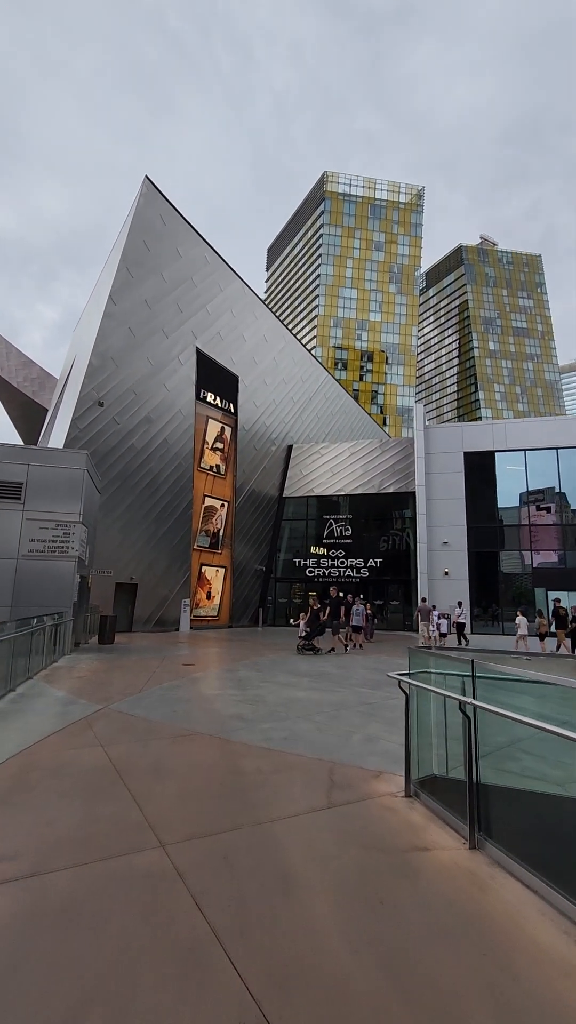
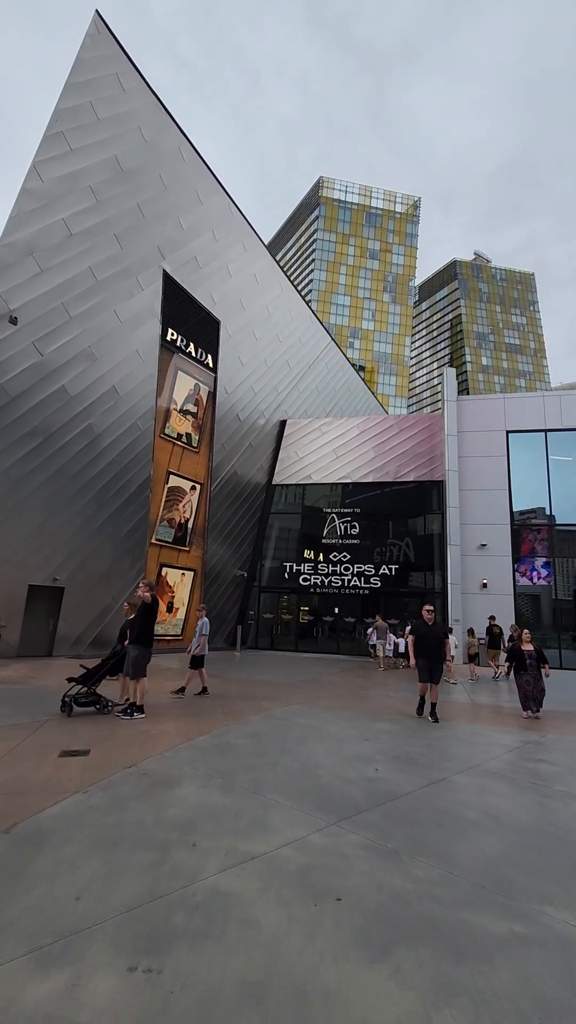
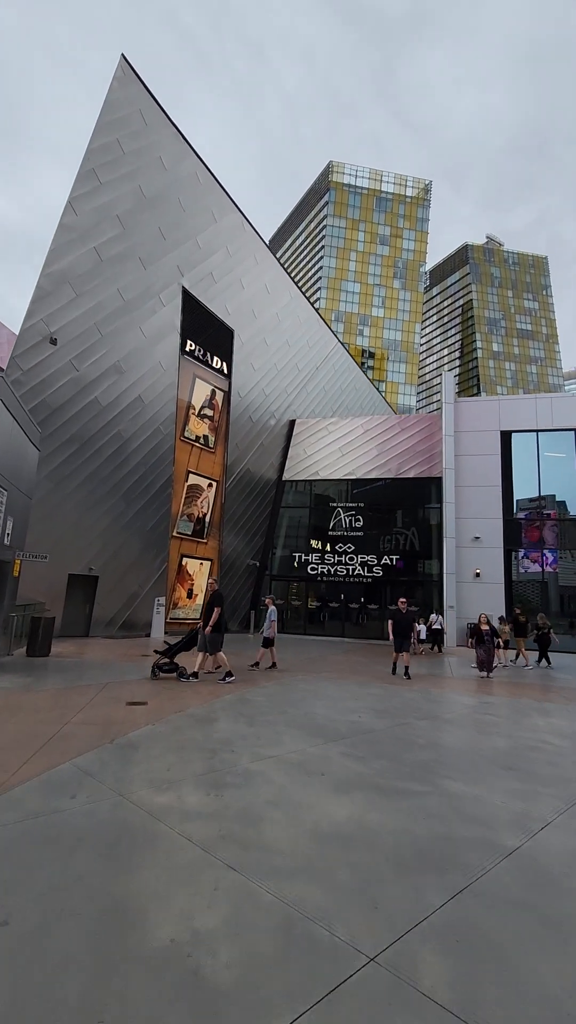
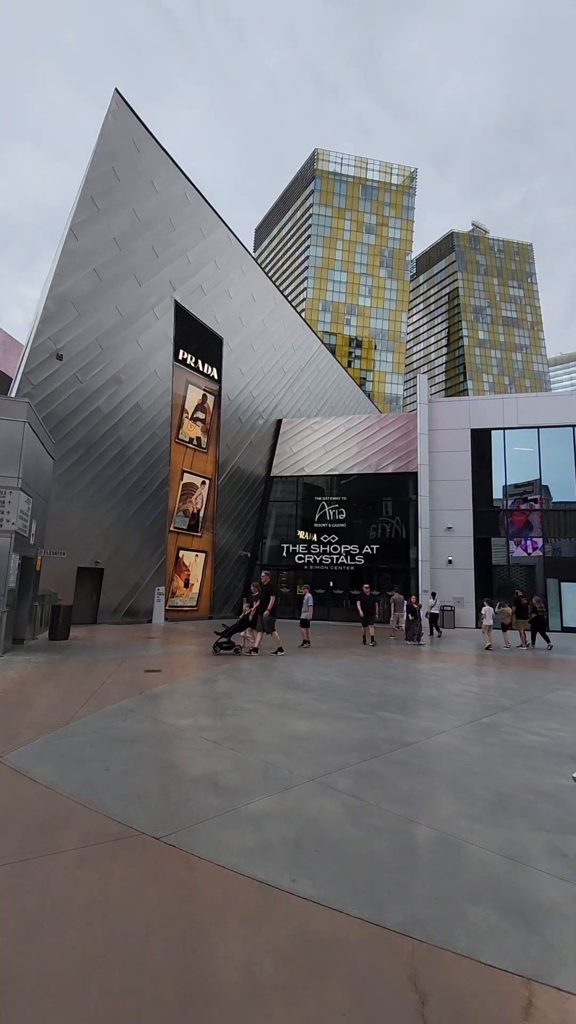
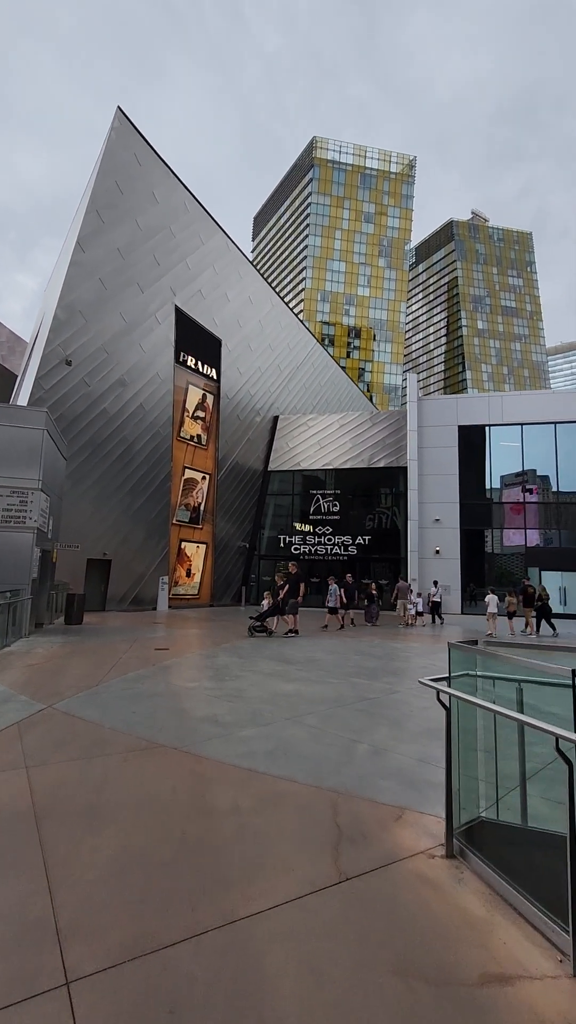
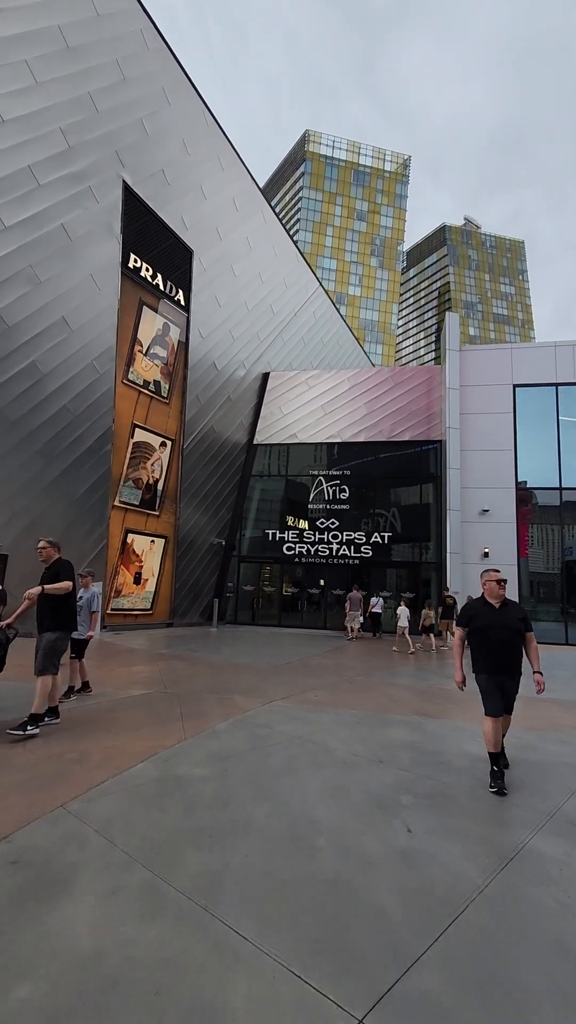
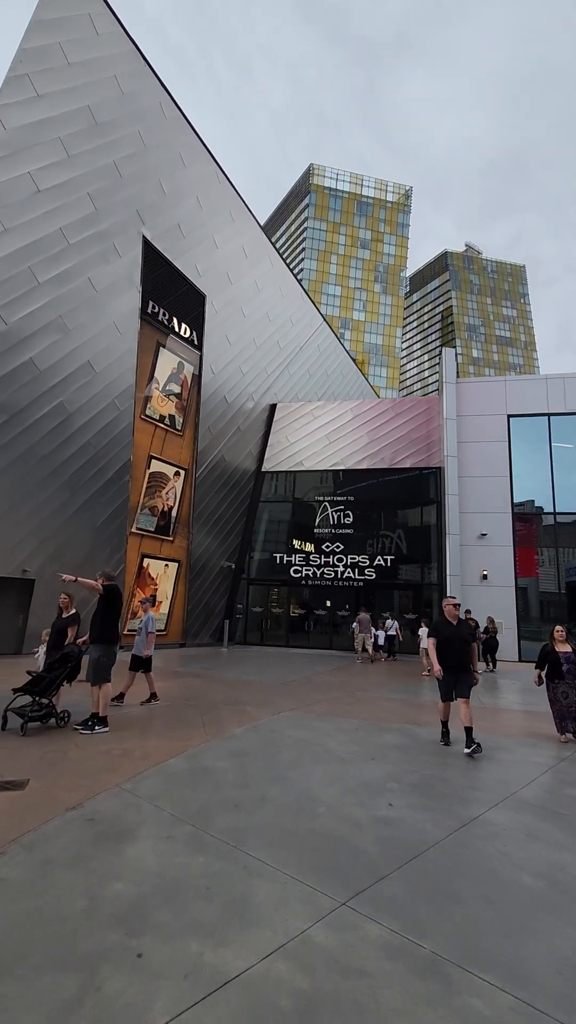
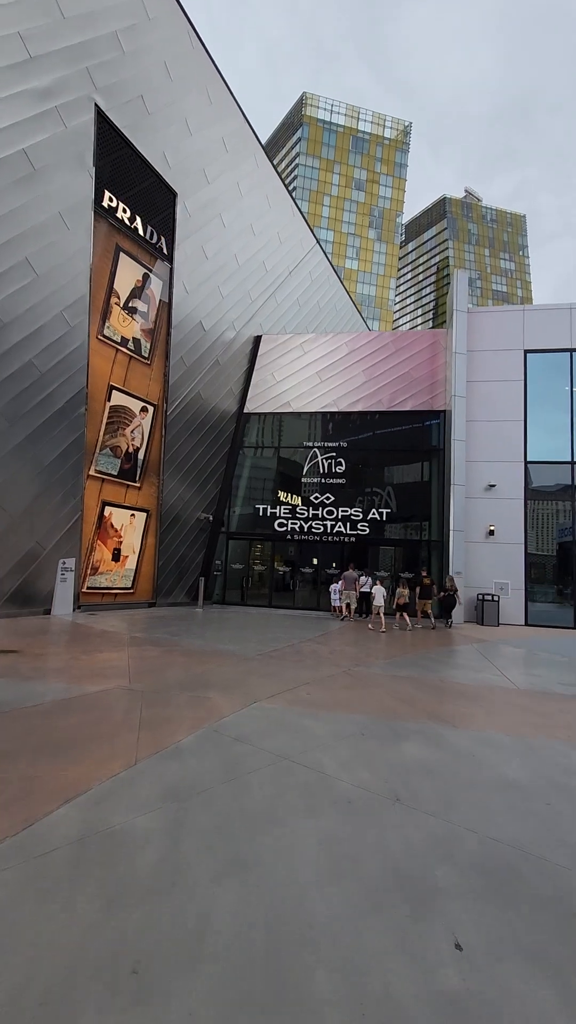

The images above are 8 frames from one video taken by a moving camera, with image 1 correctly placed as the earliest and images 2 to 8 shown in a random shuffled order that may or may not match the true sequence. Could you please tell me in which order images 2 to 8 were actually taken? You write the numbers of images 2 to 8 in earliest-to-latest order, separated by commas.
5, 4, 3, 2, 7, 6, 8
